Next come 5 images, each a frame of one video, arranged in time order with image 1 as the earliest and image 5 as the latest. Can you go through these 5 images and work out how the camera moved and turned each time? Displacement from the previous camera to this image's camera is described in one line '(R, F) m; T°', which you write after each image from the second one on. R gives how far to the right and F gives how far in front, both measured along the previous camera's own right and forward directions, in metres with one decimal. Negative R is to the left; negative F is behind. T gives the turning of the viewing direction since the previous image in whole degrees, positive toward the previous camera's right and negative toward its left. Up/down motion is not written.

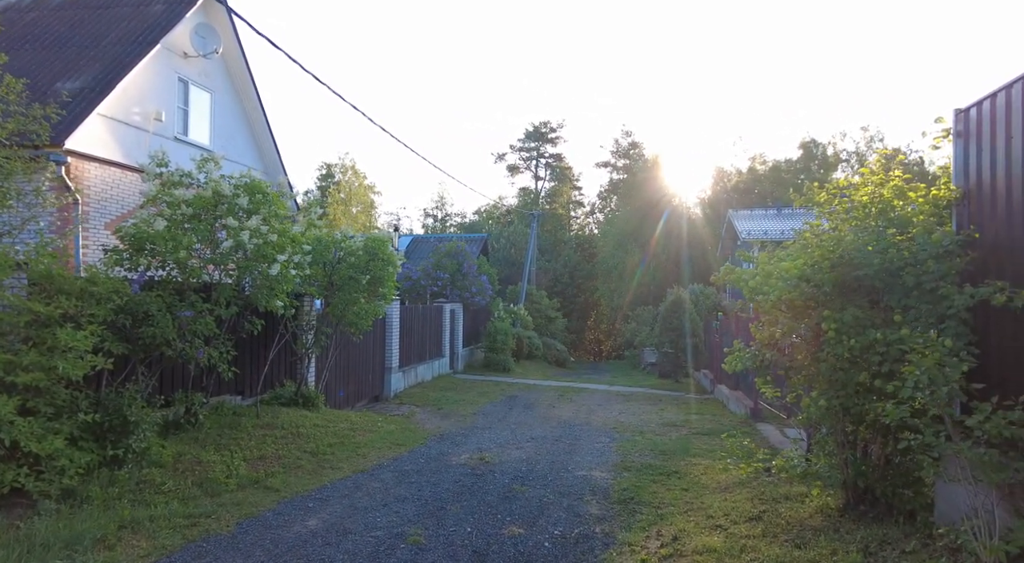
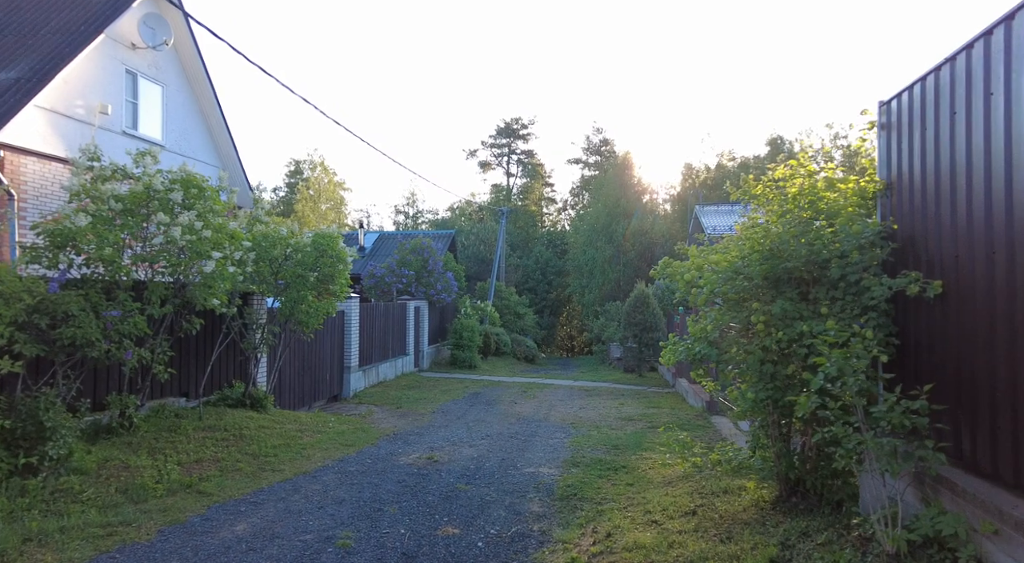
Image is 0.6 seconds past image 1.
(+0.3, +0.1) m; +2°
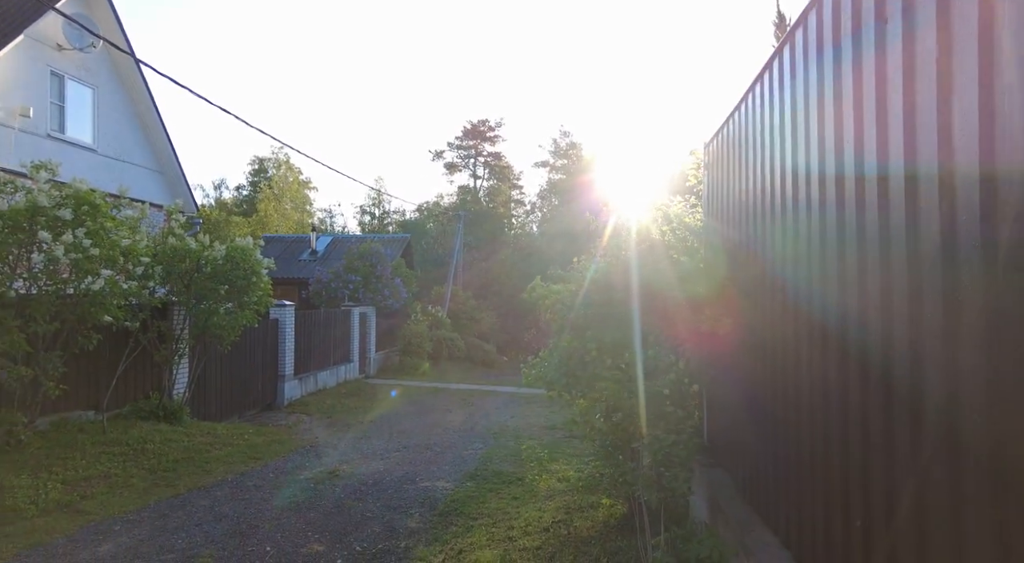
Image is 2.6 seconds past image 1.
(+0.8, -0.2) m; +2°
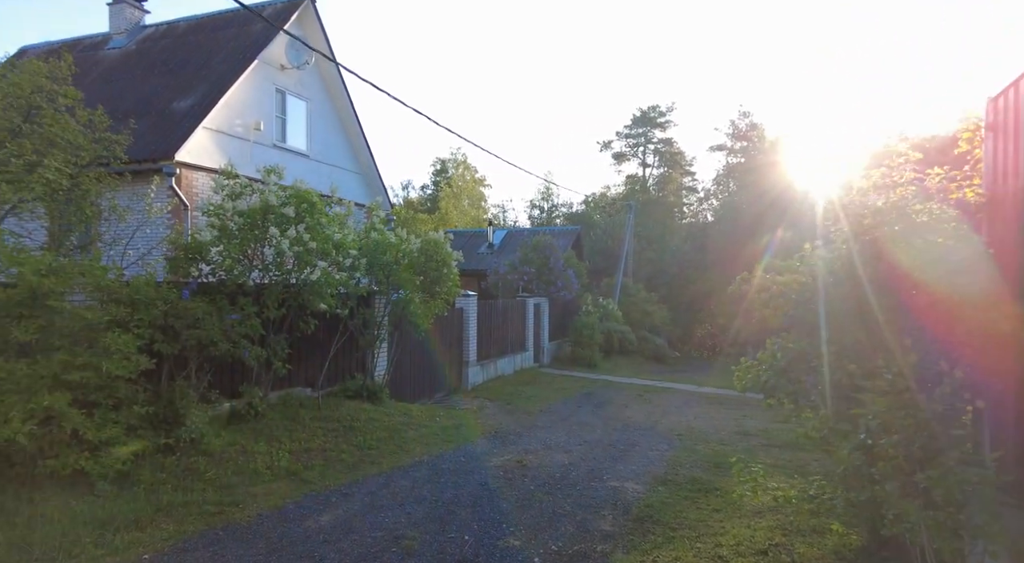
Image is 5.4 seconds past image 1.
(-0.3, +0.2) m; -15°
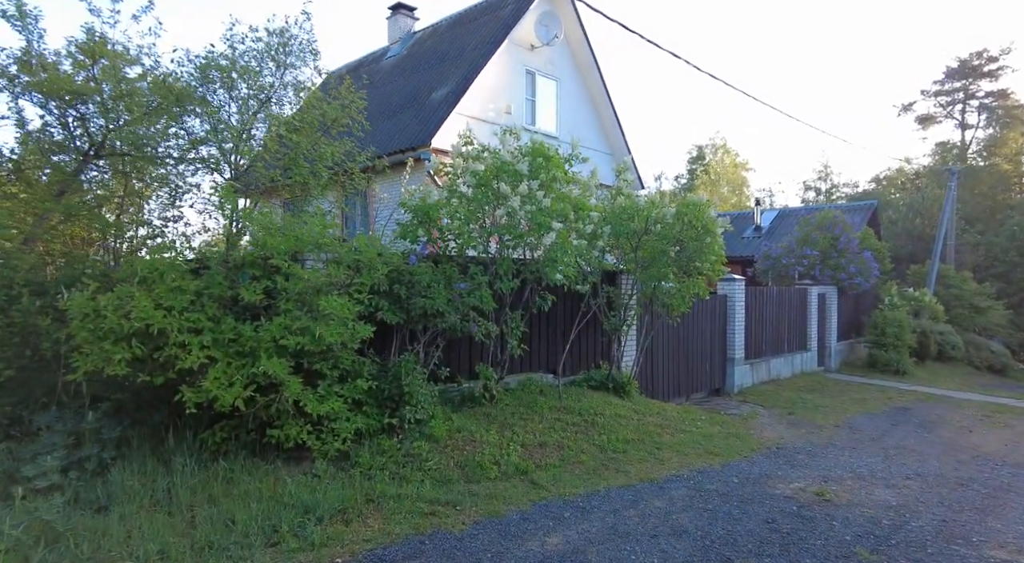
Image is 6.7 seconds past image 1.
(-0.2, +1.4) m; -23°
